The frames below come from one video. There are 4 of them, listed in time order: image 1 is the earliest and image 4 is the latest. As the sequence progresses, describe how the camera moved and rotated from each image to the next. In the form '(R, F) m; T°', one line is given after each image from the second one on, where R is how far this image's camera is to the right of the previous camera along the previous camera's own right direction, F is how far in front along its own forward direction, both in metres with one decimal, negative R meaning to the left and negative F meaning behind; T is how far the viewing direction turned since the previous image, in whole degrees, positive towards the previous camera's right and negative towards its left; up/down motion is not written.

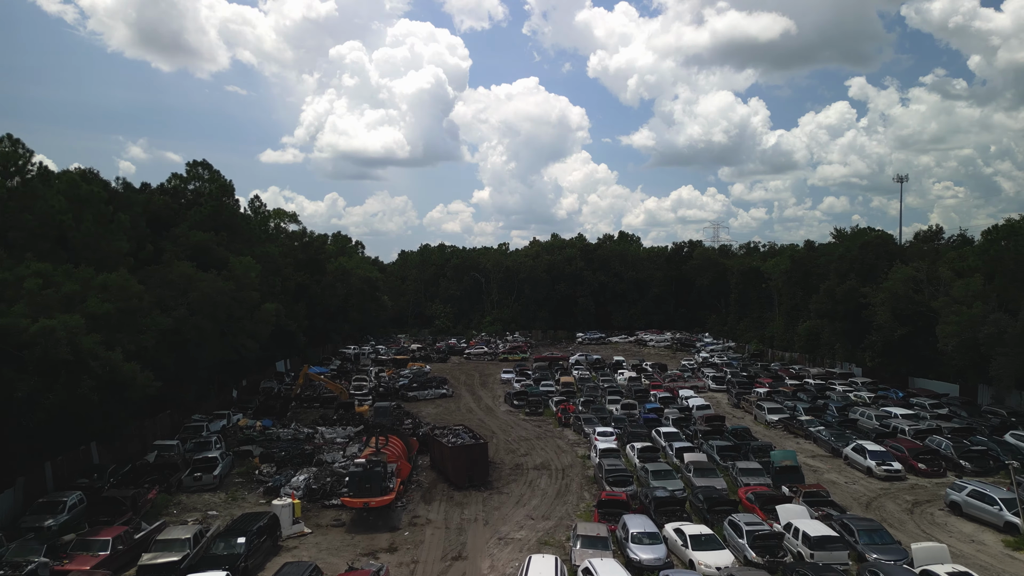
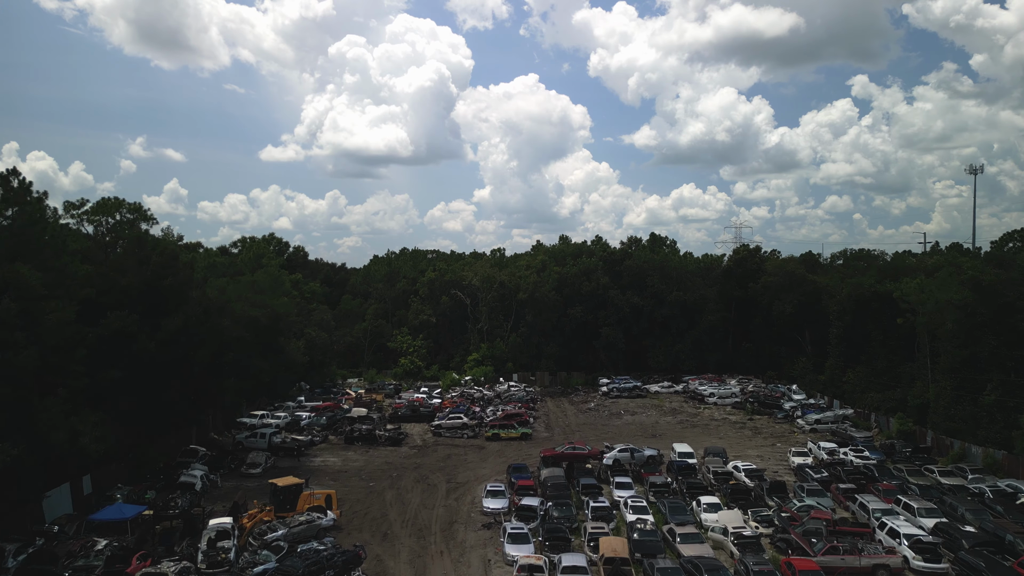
(+0.3, +23.2) m; 0°
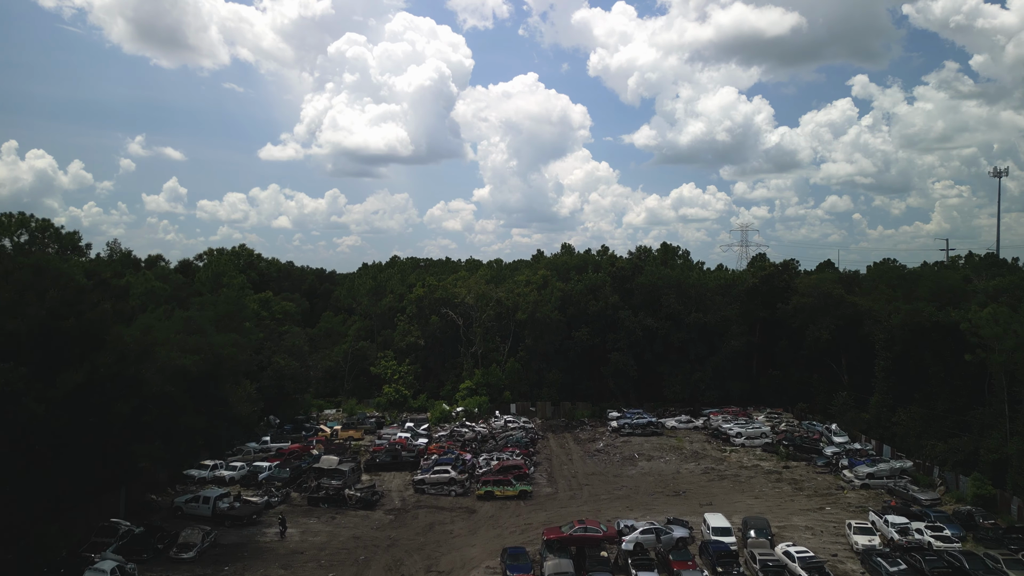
(+0.1, +6.5) m; 0°
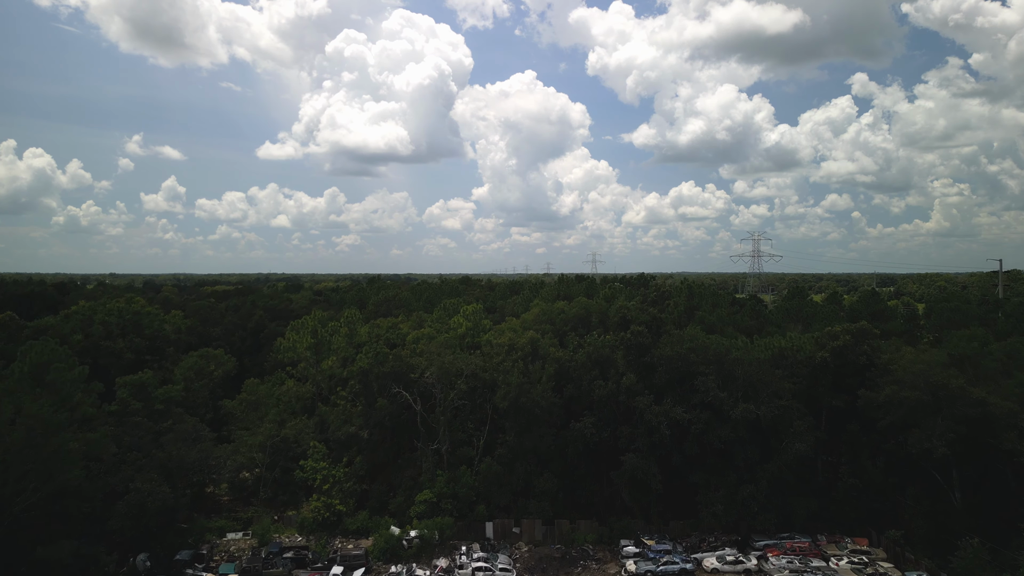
(+1.1, +14.3) m; 0°
